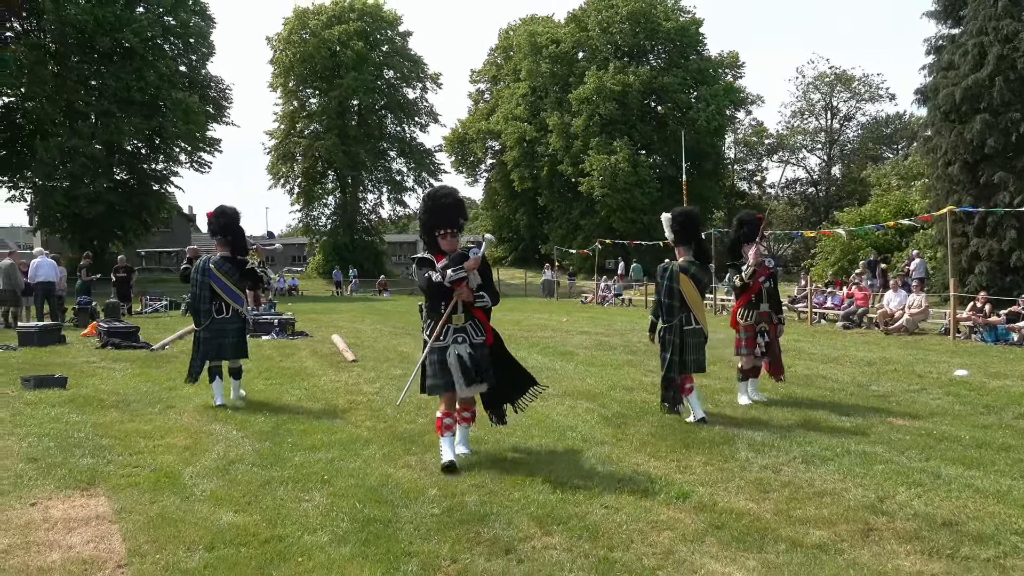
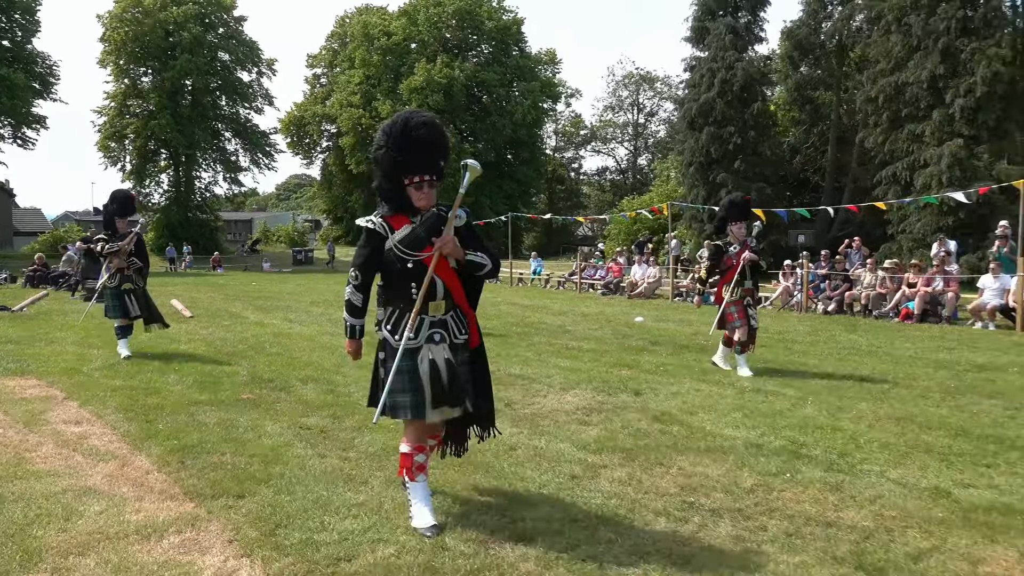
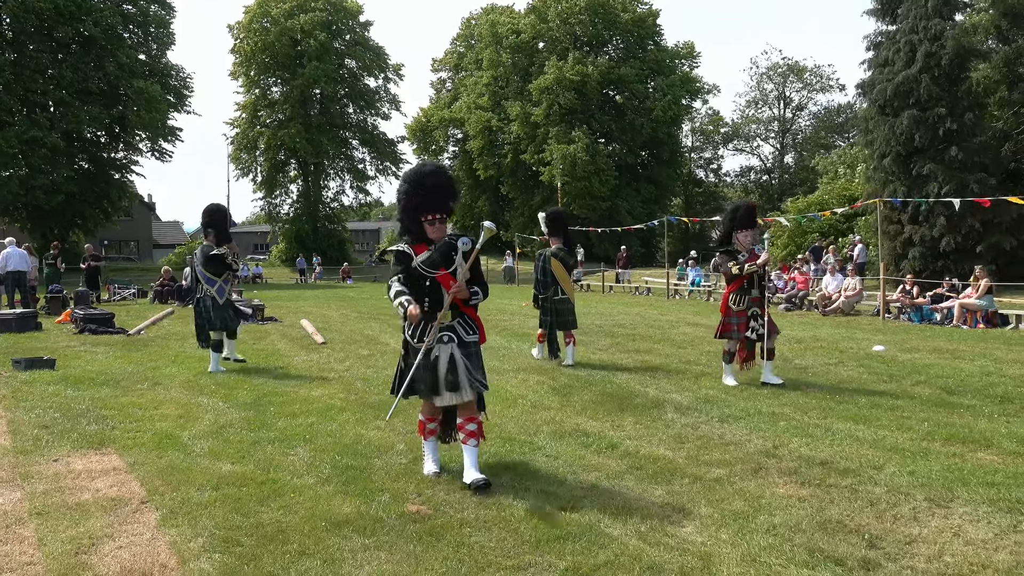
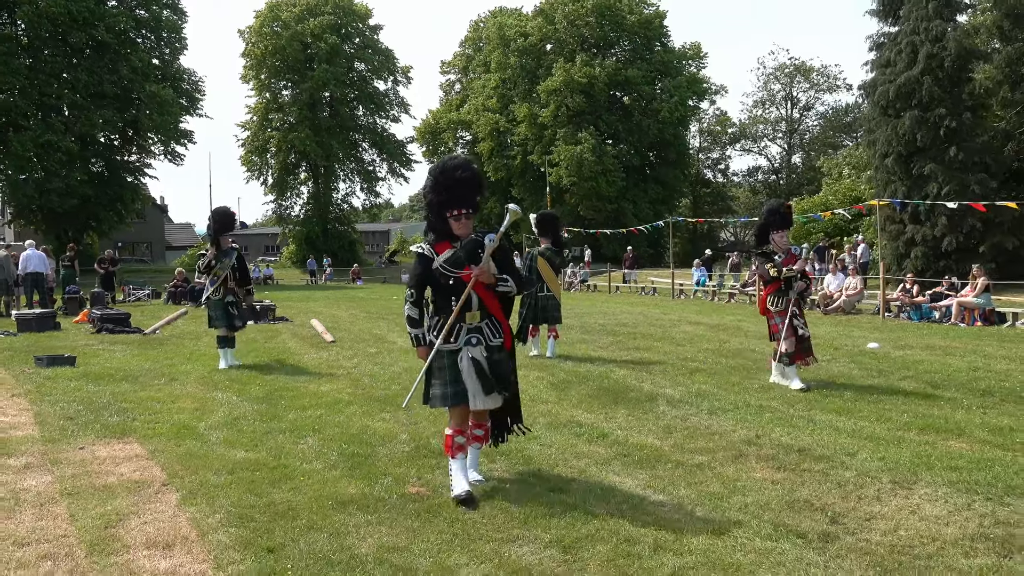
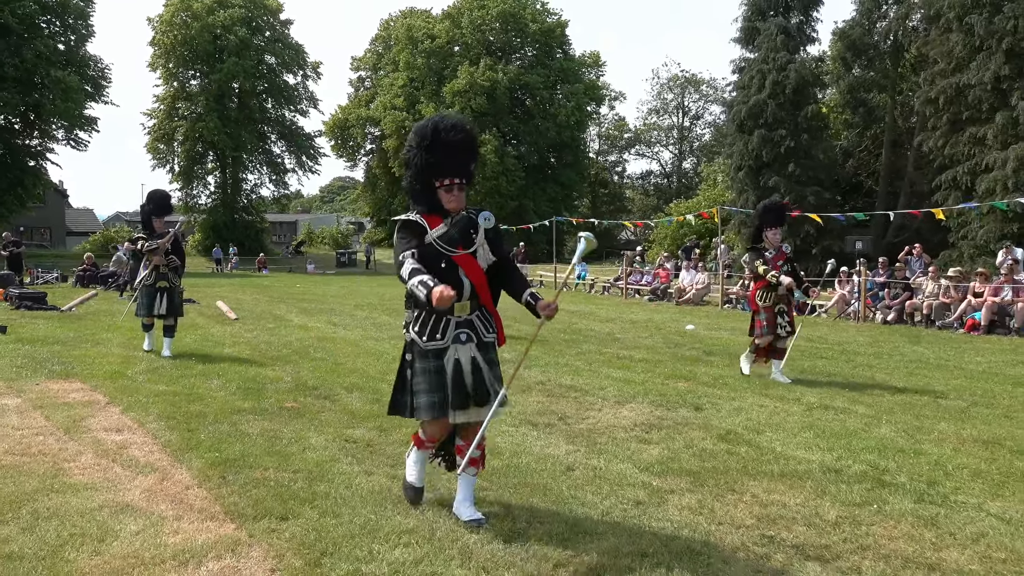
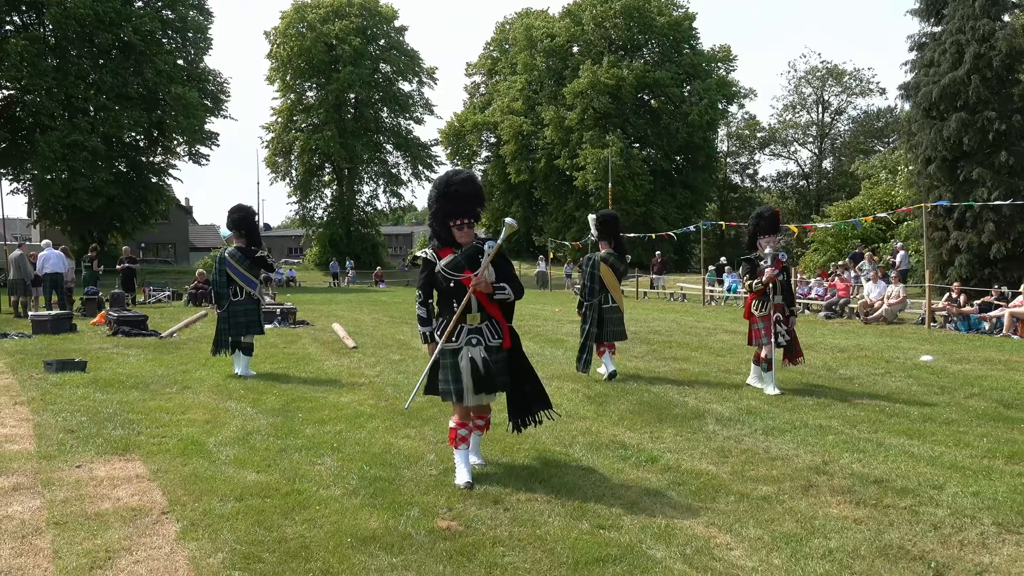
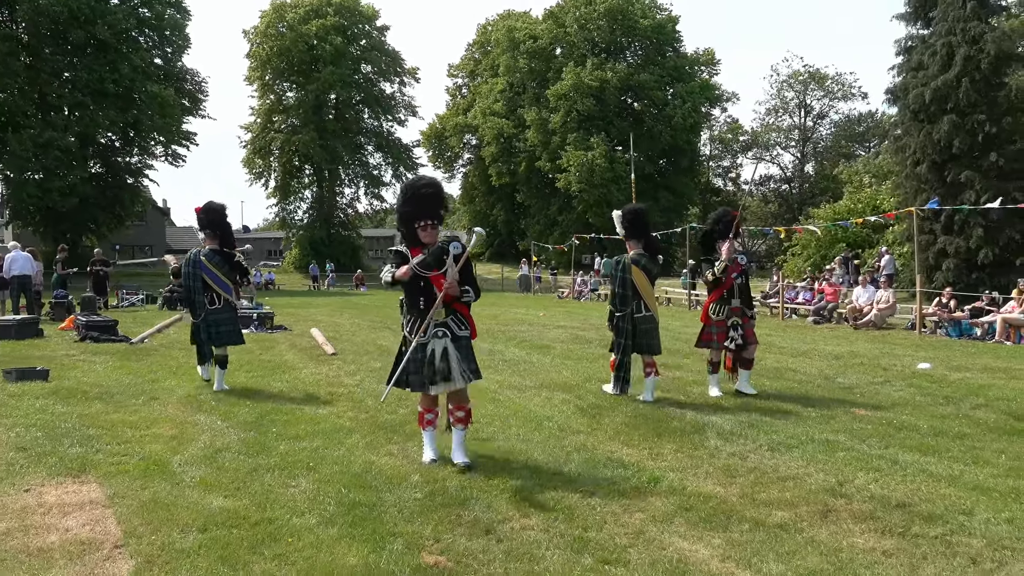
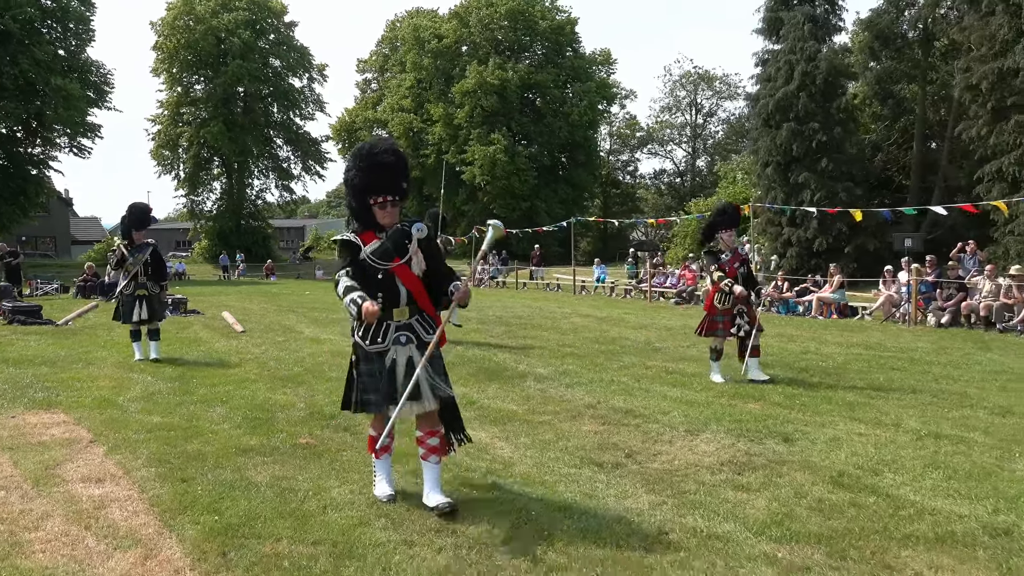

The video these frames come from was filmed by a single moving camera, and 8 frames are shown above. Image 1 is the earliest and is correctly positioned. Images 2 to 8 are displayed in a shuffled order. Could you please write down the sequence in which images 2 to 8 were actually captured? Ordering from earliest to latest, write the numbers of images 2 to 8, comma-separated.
7, 6, 3, 4, 8, 5, 2
